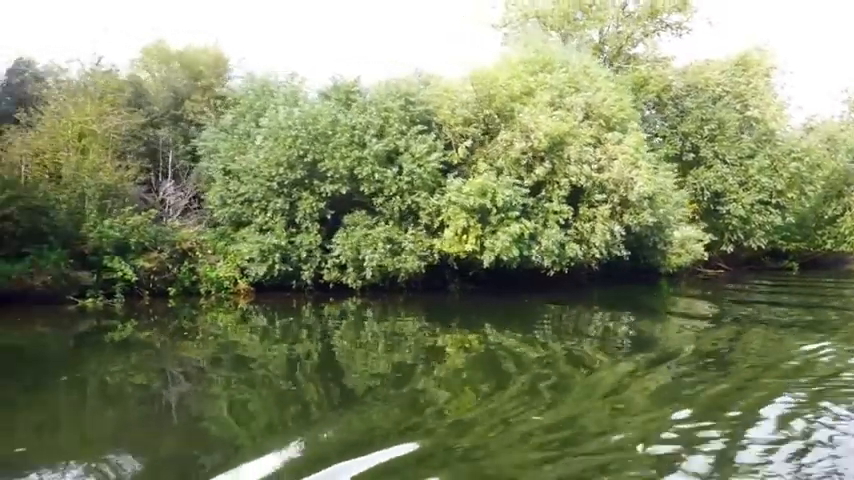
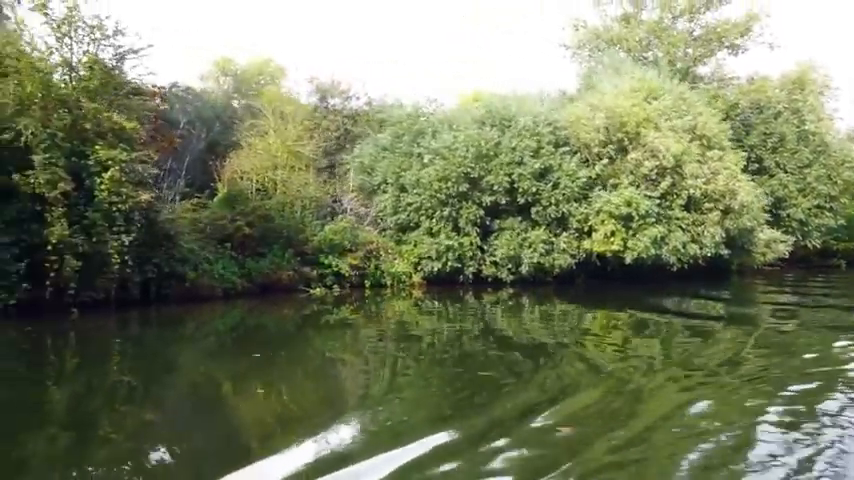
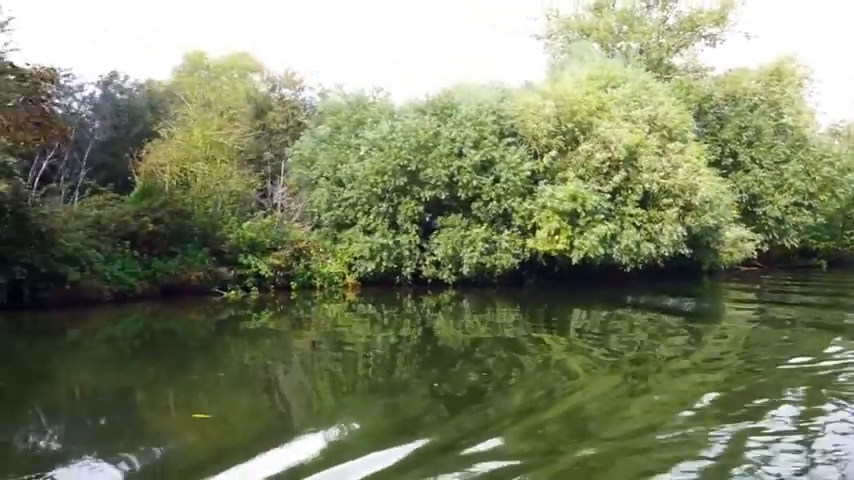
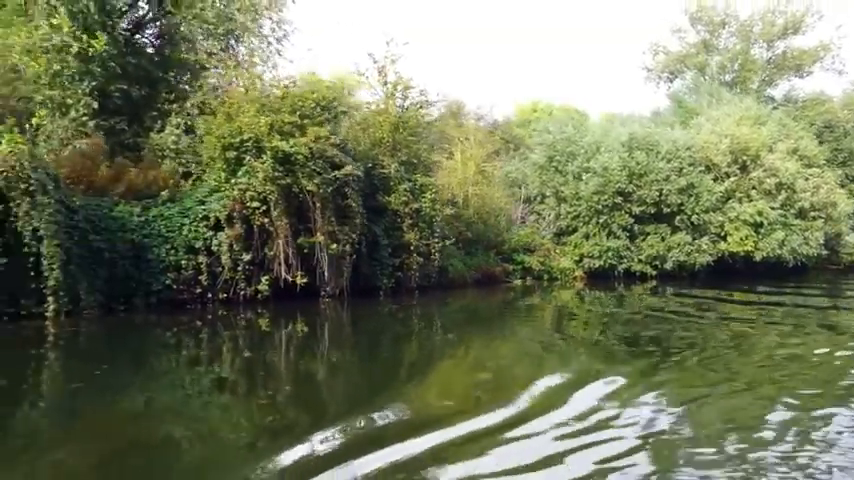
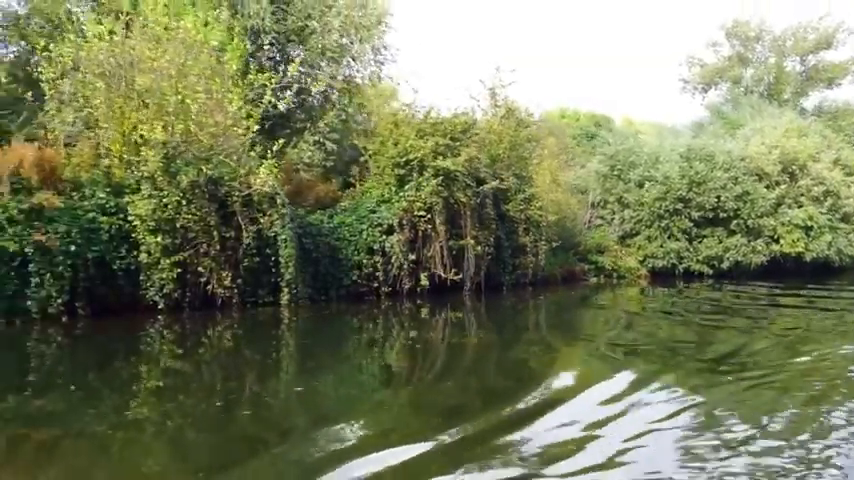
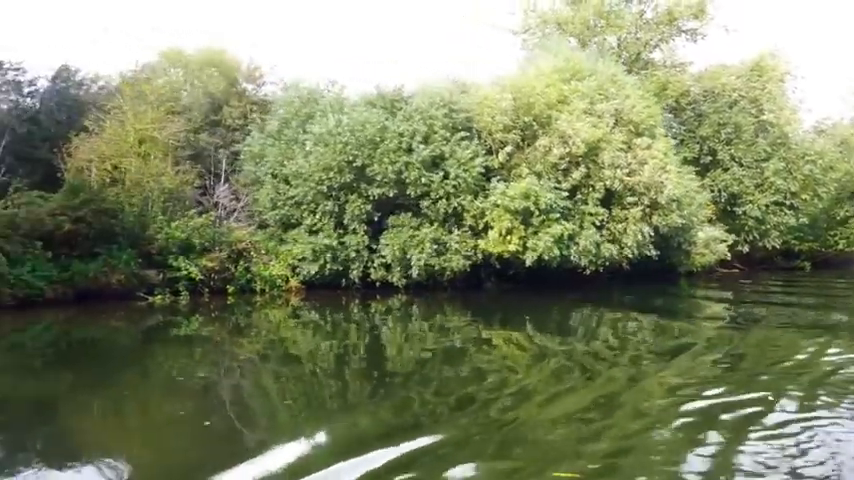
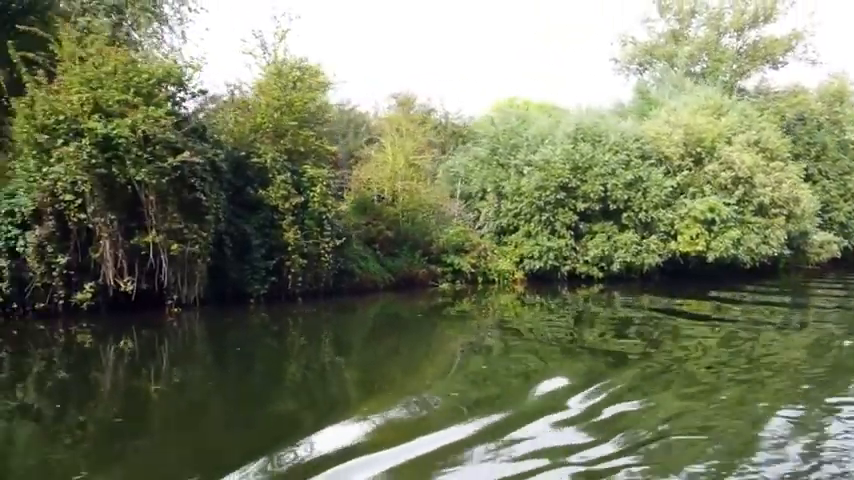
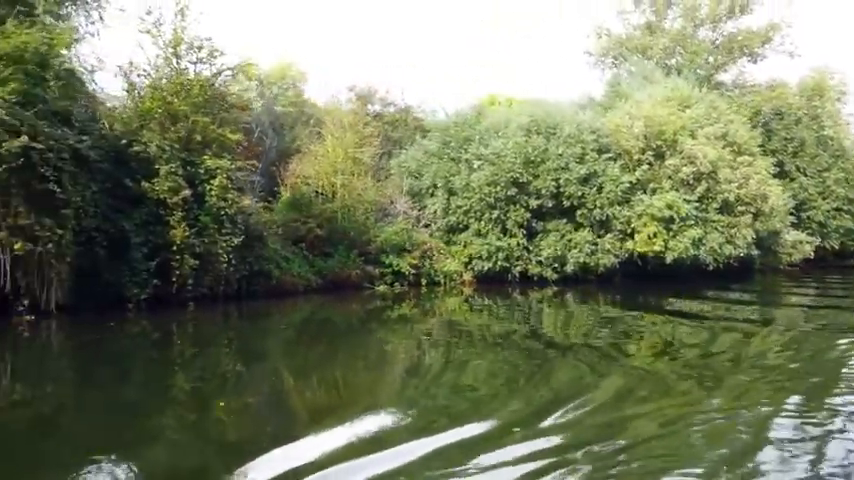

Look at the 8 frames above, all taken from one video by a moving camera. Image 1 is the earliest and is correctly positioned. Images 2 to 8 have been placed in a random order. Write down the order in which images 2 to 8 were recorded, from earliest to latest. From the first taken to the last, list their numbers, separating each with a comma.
6, 3, 2, 8, 7, 4, 5
